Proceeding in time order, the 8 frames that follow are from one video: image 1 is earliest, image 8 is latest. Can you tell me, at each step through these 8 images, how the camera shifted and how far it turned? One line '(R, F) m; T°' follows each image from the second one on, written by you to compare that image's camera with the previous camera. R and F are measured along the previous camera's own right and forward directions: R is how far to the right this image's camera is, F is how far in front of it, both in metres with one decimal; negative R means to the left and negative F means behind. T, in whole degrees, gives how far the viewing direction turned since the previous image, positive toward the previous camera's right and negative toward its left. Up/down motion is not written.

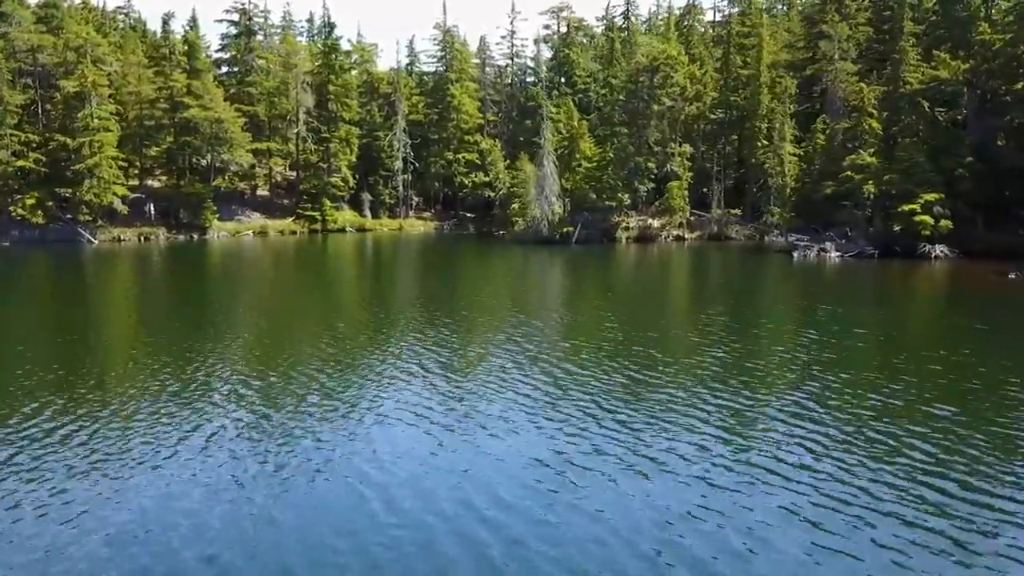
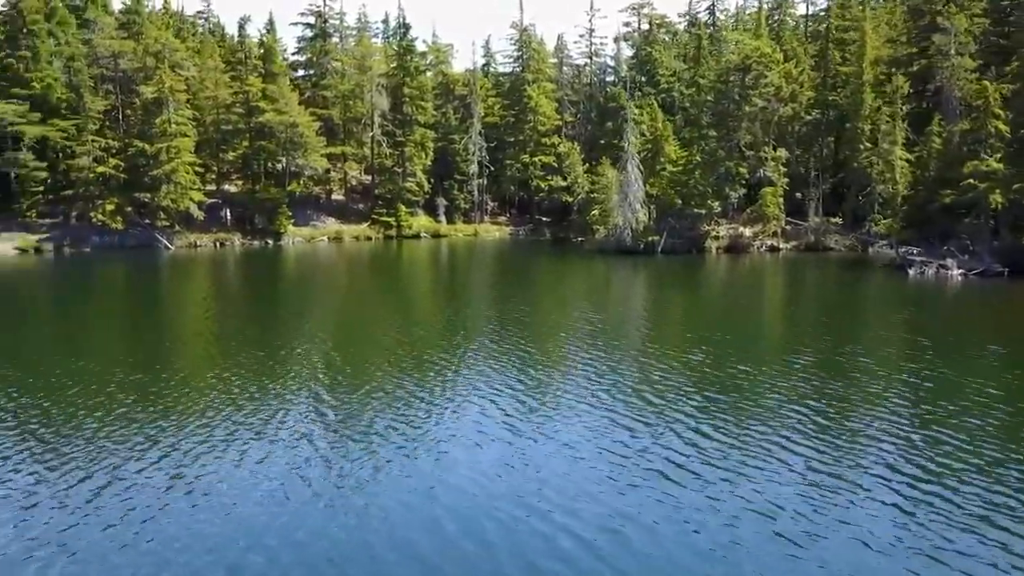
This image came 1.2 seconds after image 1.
(-0.8, +2.5) m; -5°
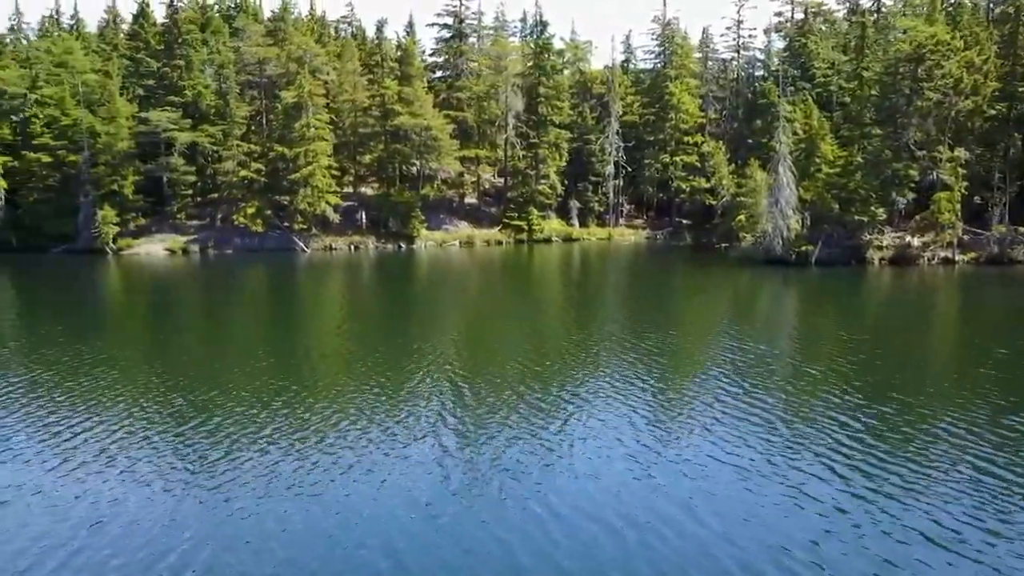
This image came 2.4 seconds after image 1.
(+0.1, +2.6) m; -9°
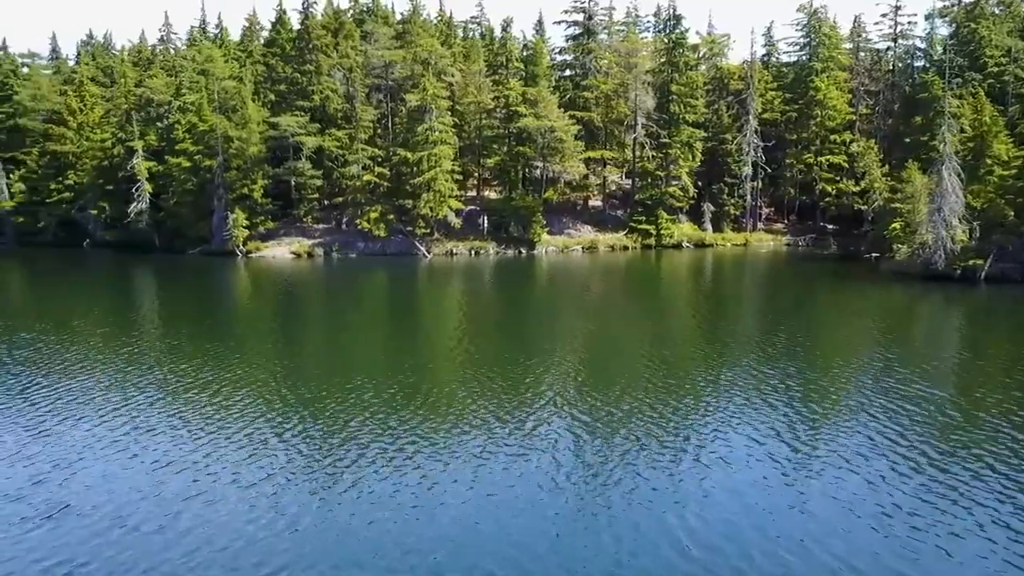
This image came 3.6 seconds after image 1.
(+0.5, +2.7) m; -9°
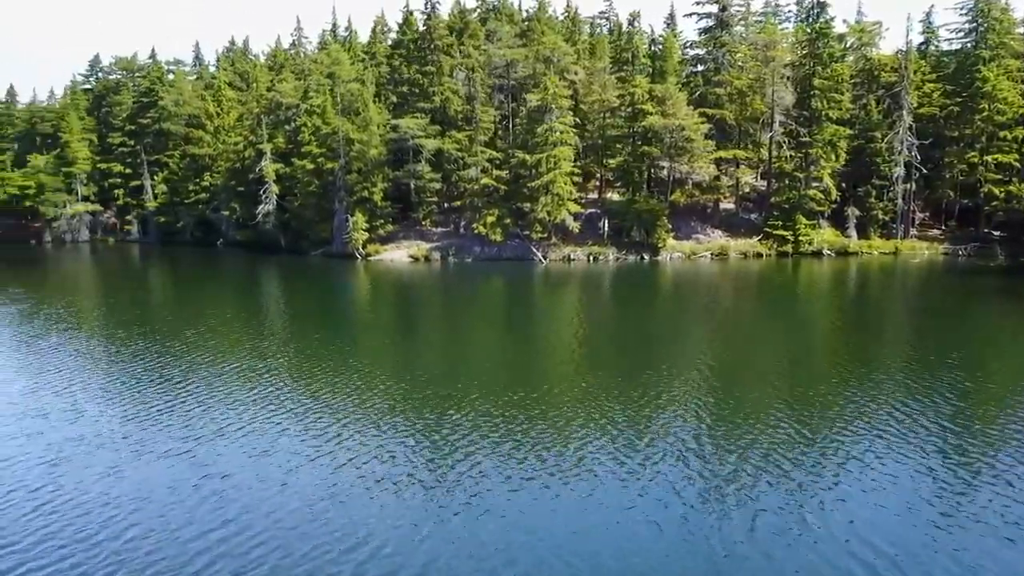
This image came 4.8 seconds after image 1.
(+0.6, +2.8) m; -9°
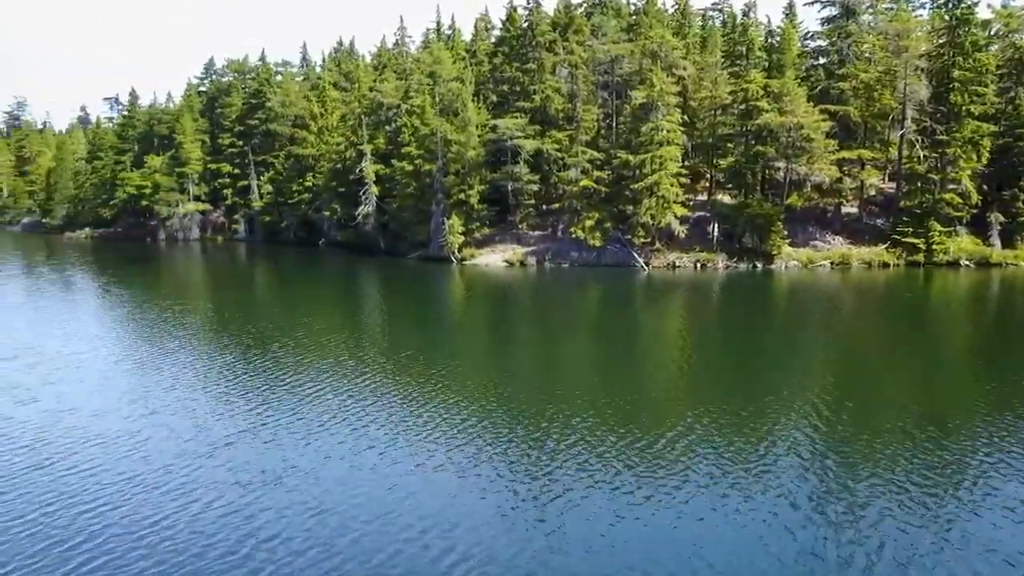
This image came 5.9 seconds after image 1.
(+0.4, +2.7) m; -7°
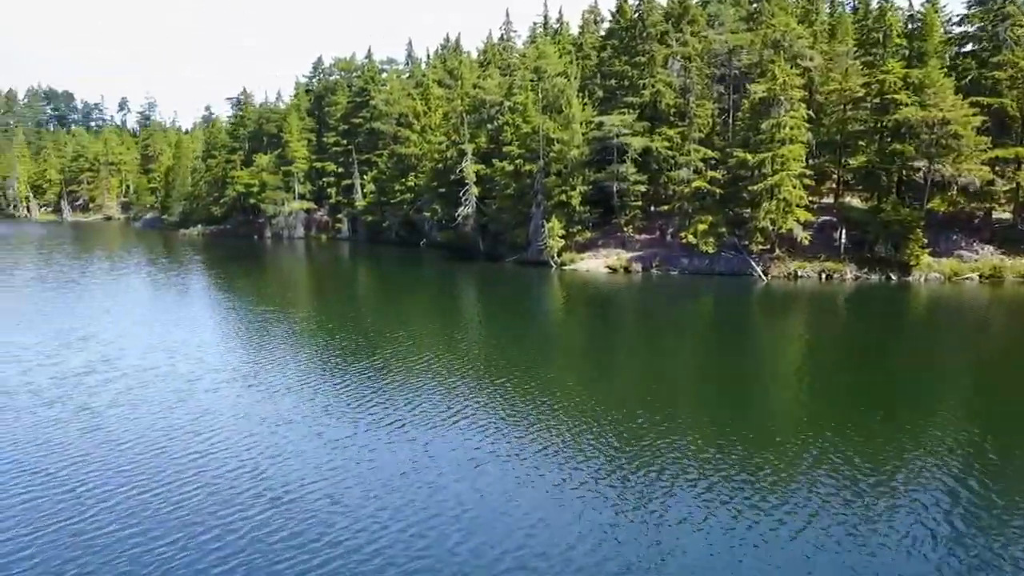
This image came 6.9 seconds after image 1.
(+0.2, +3.4) m; -7°
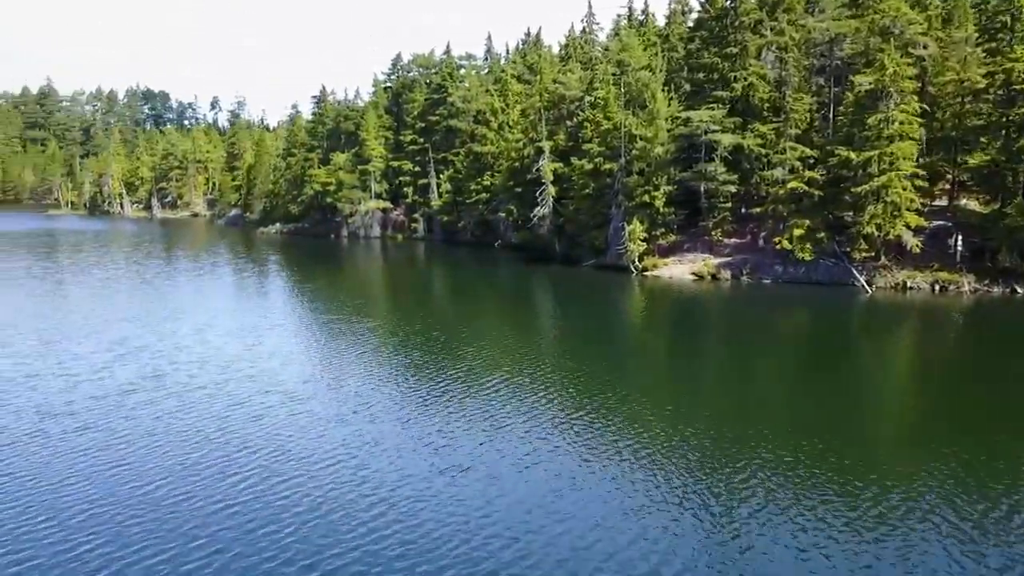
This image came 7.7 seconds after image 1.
(+0.2, +3.2) m; -6°
